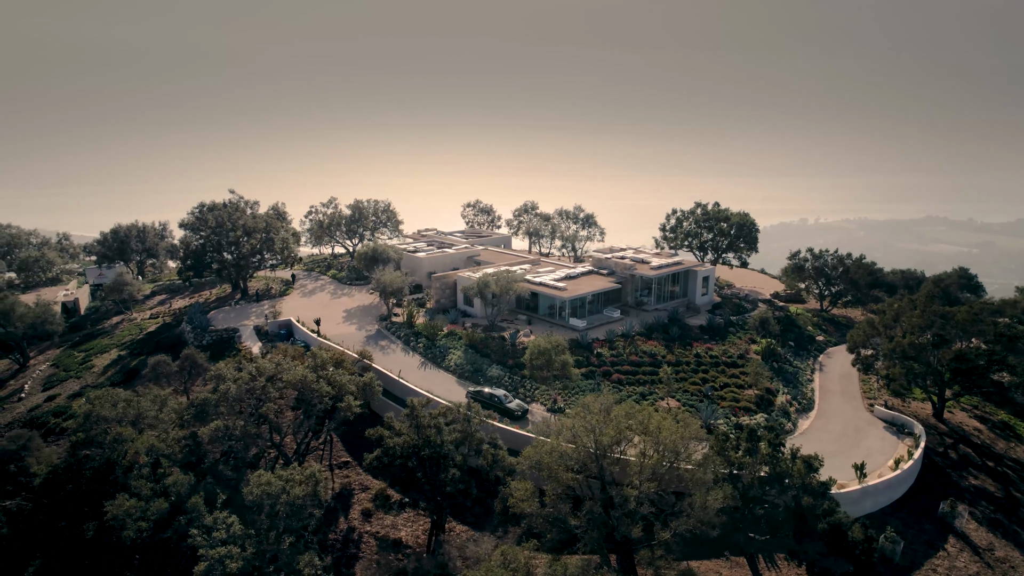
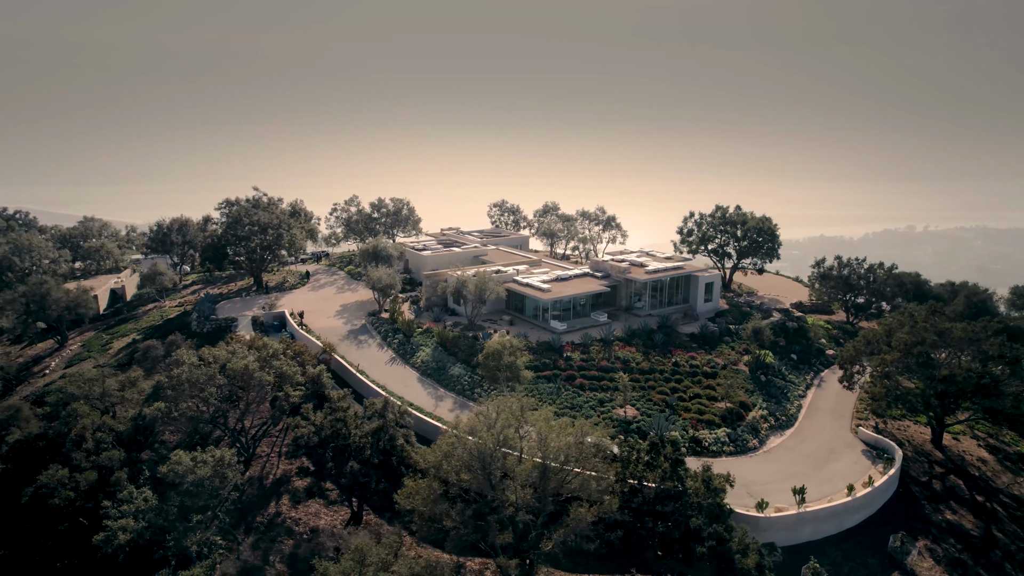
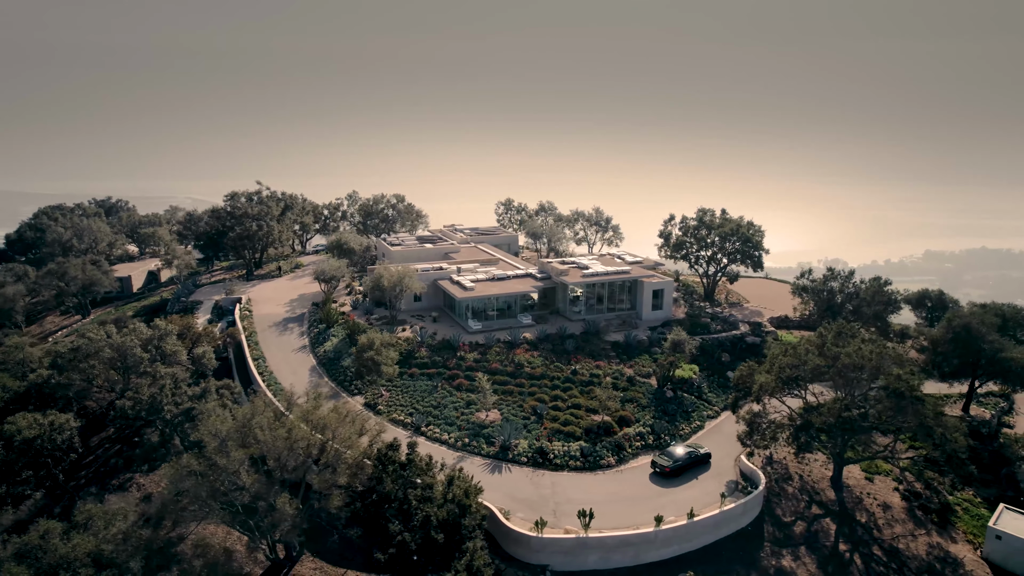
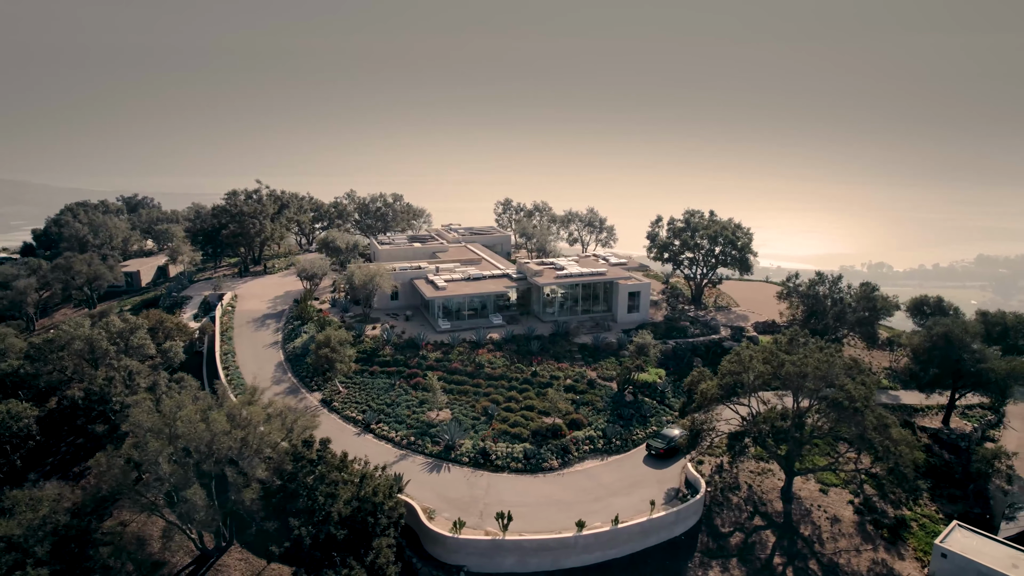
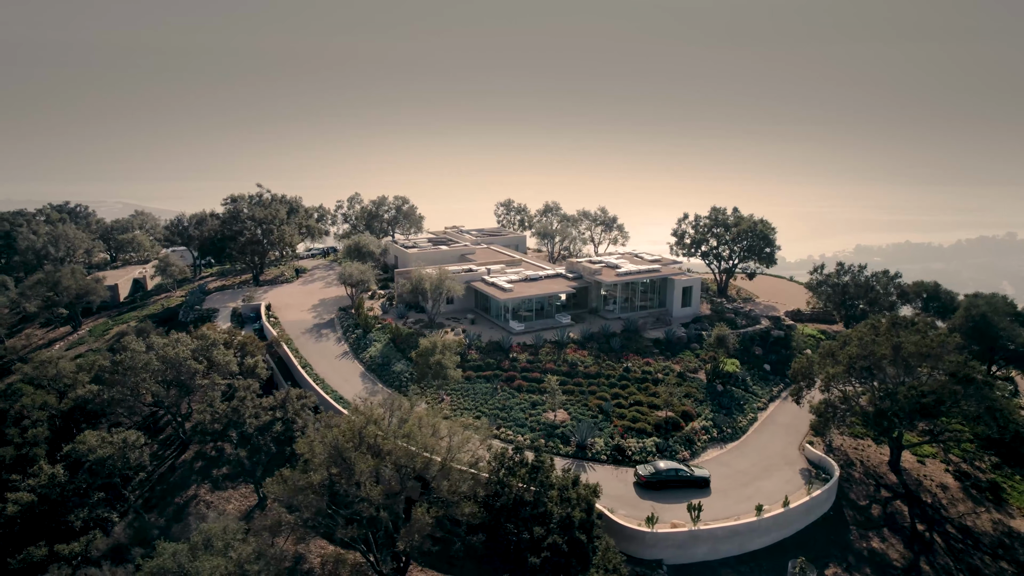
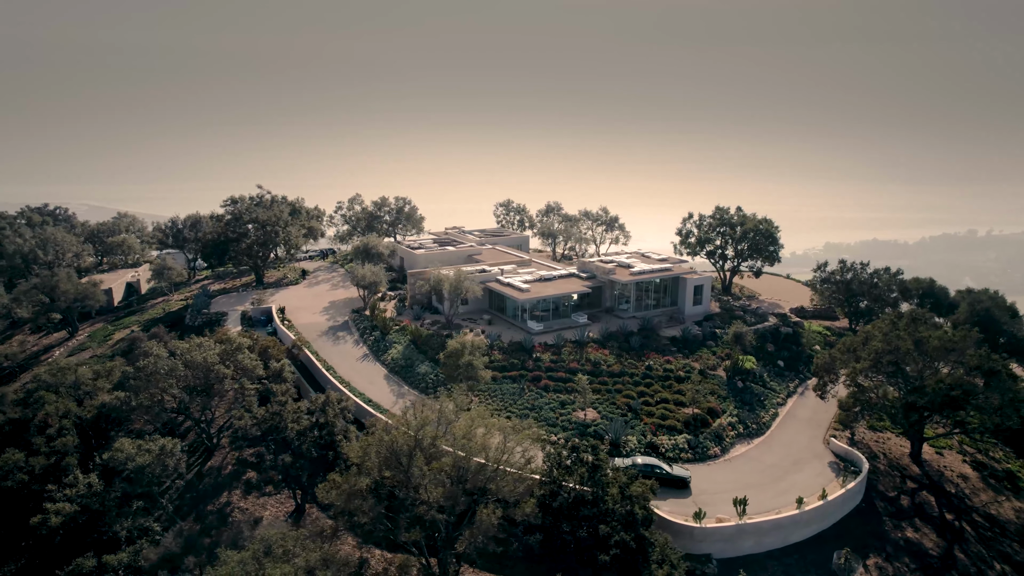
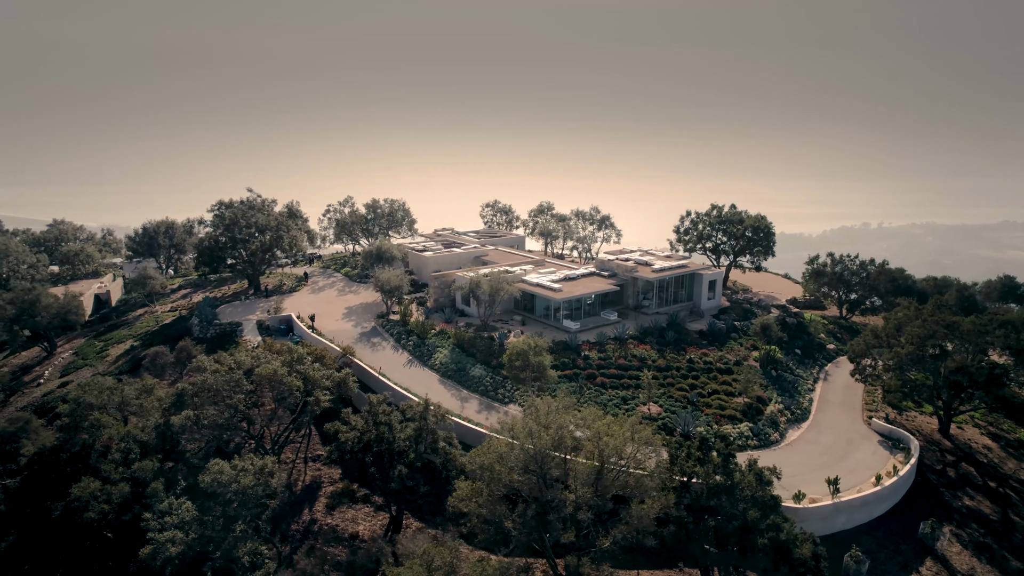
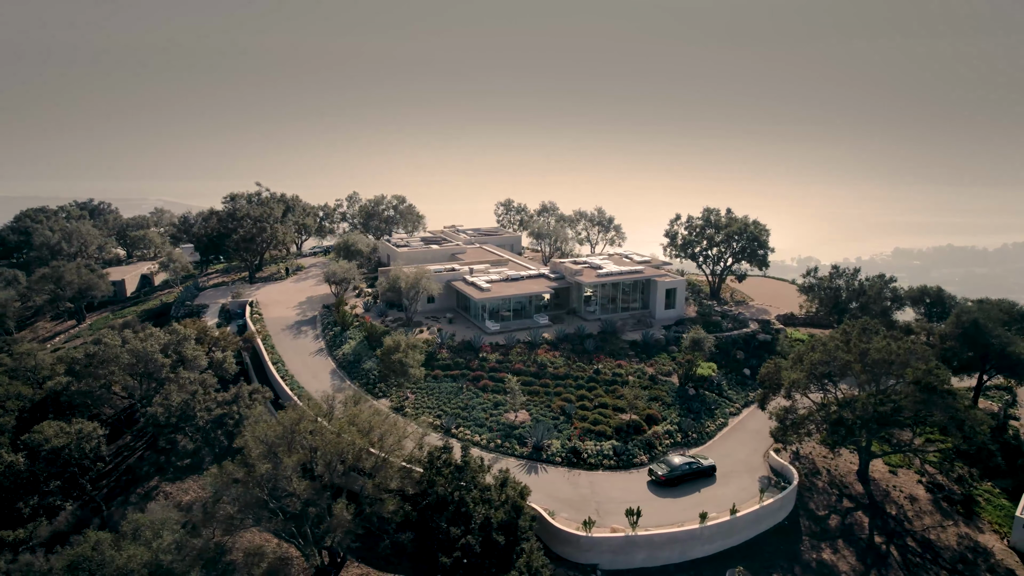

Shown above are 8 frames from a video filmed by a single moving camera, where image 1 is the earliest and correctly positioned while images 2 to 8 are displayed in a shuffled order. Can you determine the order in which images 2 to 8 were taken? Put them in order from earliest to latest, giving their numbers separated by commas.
7, 2, 6, 5, 8, 3, 4
